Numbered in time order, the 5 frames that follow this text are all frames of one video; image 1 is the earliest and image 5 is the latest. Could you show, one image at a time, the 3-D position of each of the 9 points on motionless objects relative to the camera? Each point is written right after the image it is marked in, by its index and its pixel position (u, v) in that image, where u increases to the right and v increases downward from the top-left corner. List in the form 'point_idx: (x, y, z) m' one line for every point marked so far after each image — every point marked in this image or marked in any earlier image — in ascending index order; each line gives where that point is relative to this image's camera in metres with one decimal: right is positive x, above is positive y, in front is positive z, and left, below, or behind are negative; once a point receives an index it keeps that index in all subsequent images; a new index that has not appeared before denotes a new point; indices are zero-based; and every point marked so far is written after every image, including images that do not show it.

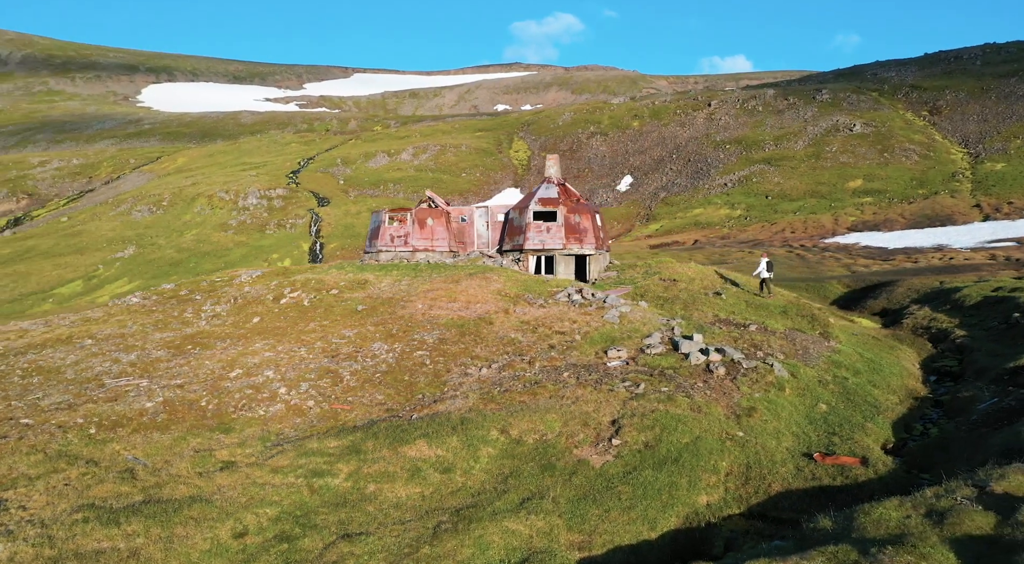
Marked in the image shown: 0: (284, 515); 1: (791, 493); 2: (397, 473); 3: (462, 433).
0: (-5.0, -5.1, +16.2) m
1: (+6.7, -5.1, +18.1) m
2: (-2.8, -4.6, +17.8) m
3: (-1.3, -4.0, +19.5) m
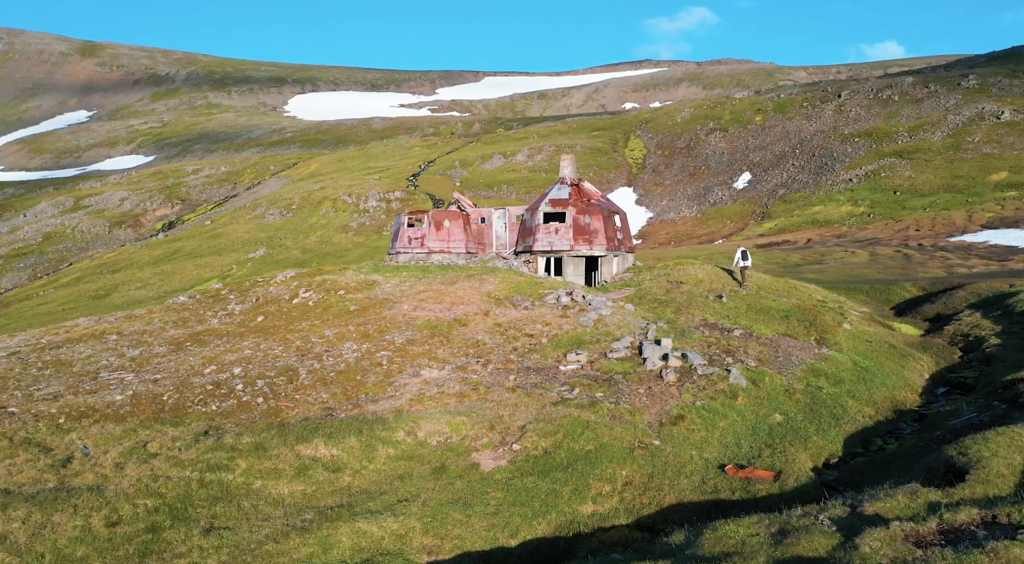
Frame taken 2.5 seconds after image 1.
0: (-7.9, -5.1, +16.8) m
1: (+3.9, -5.2, +17.2) m
2: (-5.6, -4.6, +18.2) m
3: (-3.8, -4.0, +19.6) m
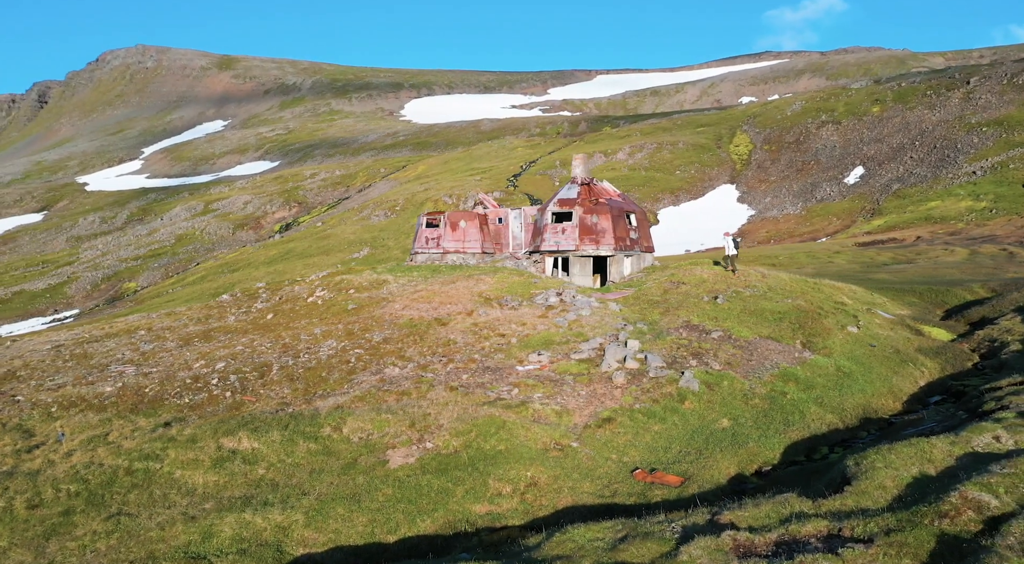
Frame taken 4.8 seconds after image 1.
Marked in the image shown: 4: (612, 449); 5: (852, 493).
0: (-10.3, -5.0, +18.0) m
1: (+1.5, -5.2, +17.1) m
2: (-7.9, -4.6, +19.0) m
3: (-6.0, -4.0, +20.3) m
4: (+2.6, -4.4, +19.8) m
5: (+6.4, -4.0, +14.2) m
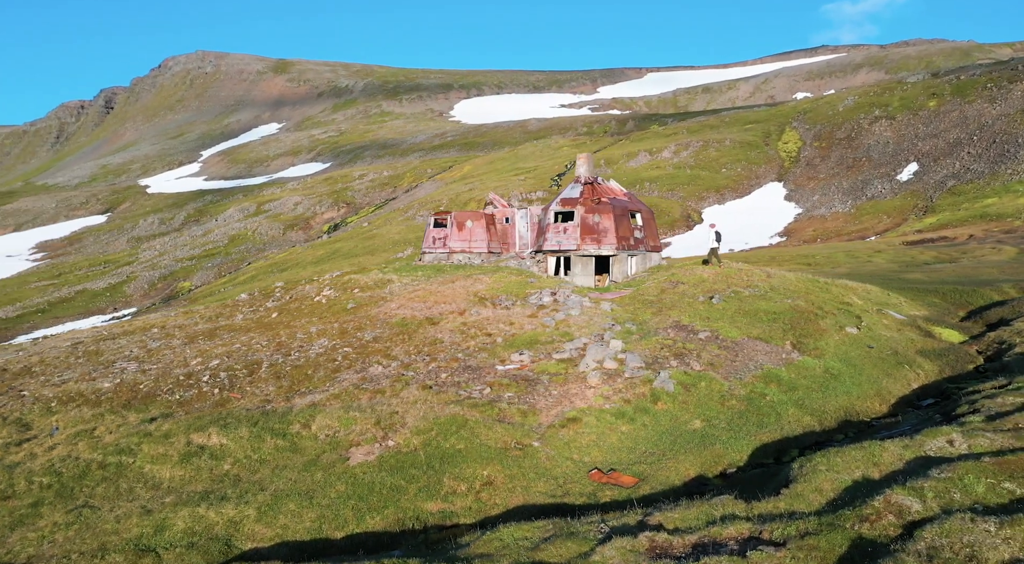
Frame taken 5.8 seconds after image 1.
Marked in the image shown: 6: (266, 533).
0: (-11.4, -5.0, +18.6) m
1: (+0.3, -5.2, +17.2) m
2: (-8.9, -4.6, +19.6) m
3: (-7.0, -4.0, +20.8) m
4: (+1.6, -4.4, +19.8) m
5: (+5.2, -4.0, +14.0) m
6: (-5.2, -5.4, +16.1) m
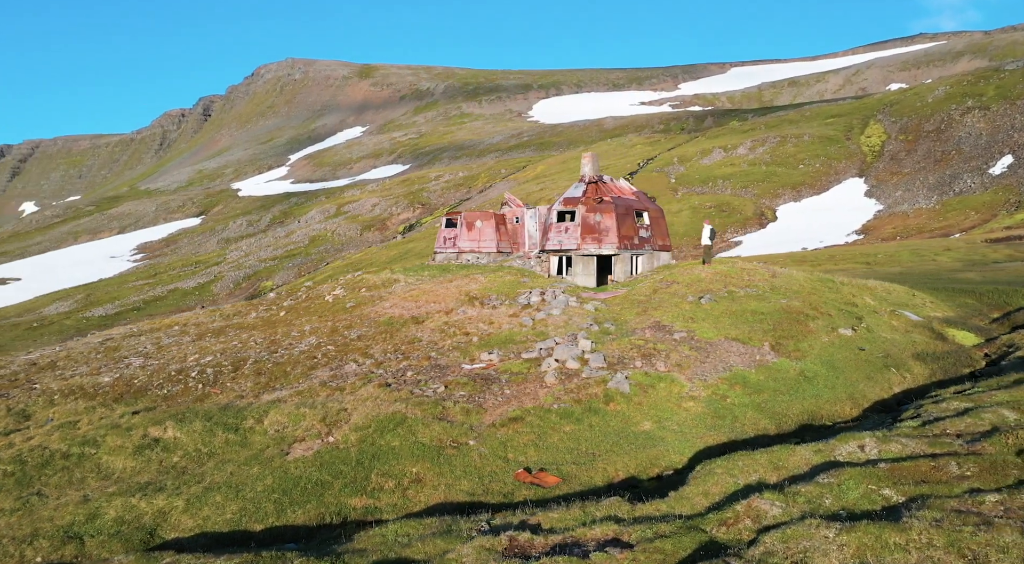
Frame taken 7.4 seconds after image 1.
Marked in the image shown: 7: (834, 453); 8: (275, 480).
0: (-13.1, -5.1, +19.9) m
1: (-1.6, -5.2, +17.5) m
2: (-10.6, -4.6, +20.6) m
3: (-8.6, -4.0, +21.7) m
4: (-0.1, -4.4, +20.0) m
5: (+3.0, -4.1, +14.0) m
6: (-7.2, -5.4, +16.9) m
7: (+6.7, -3.5, +15.5) m
8: (-5.7, -4.8, +18.3) m
